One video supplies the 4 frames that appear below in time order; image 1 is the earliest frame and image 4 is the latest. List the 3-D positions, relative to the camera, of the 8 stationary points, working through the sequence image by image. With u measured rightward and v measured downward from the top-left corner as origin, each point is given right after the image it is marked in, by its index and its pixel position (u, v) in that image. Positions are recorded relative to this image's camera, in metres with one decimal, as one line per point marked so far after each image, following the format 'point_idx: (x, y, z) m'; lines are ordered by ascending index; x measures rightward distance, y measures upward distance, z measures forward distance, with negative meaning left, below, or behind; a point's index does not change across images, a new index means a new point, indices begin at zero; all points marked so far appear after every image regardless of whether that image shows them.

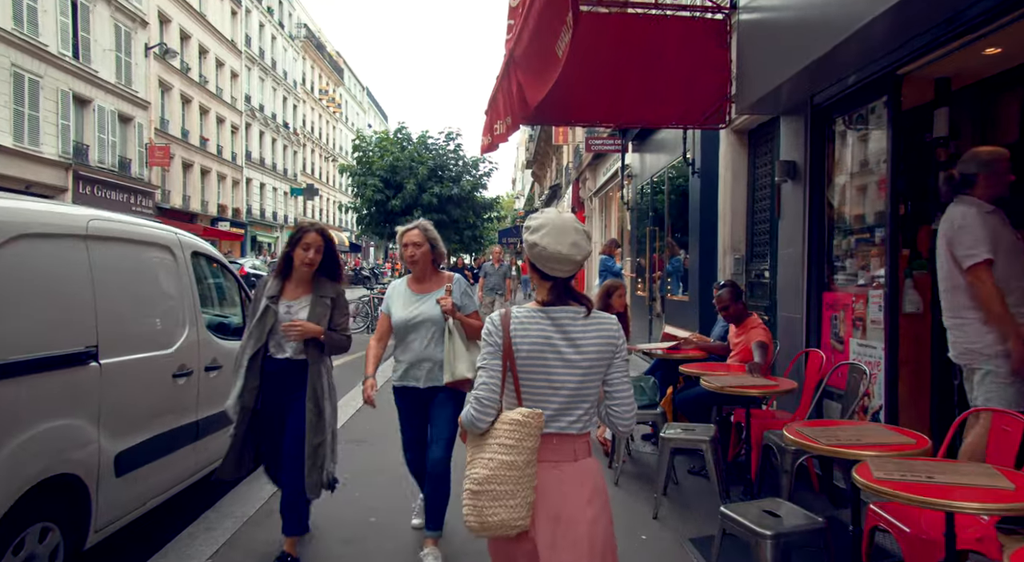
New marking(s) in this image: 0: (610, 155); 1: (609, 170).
0: (+2.1, +2.7, +14.9) m
1: (+2.1, +2.4, +15.0) m
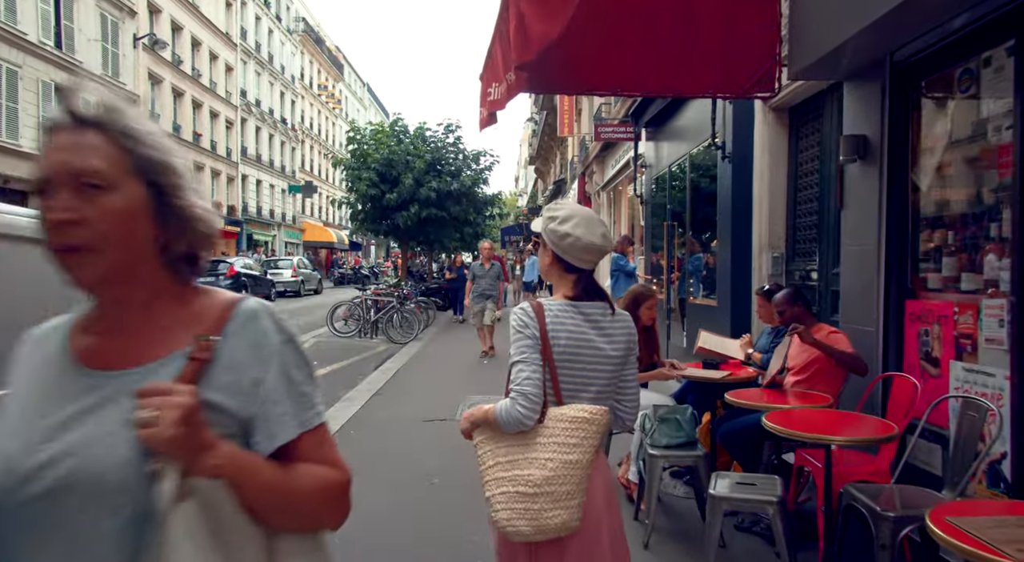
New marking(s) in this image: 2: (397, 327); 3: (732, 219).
0: (+2.2, +2.7, +13.8) m
1: (+2.2, +2.4, +14.0) m
2: (-2.4, -1.0, +14.5) m
3: (+2.2, +0.6, +7.0) m
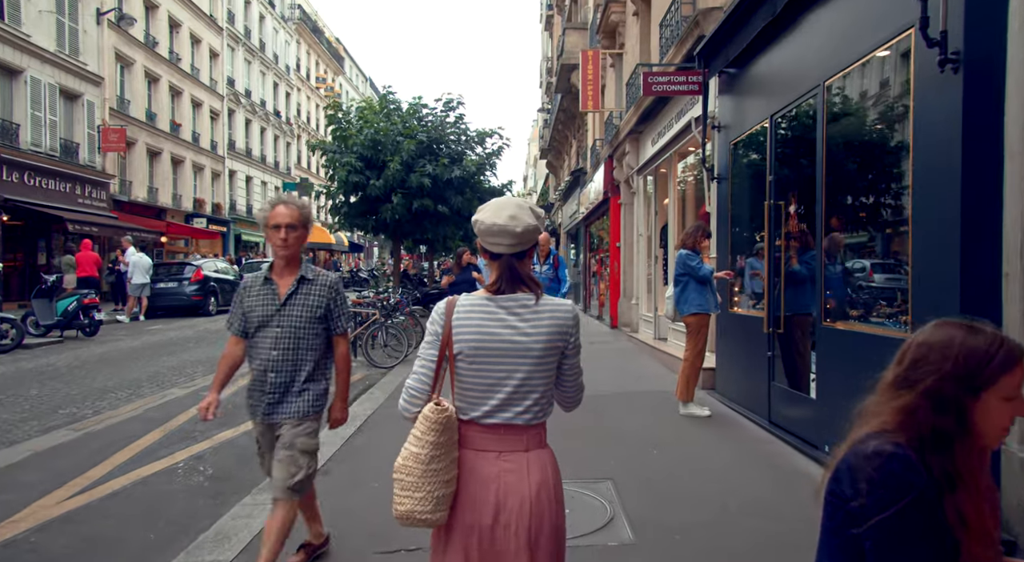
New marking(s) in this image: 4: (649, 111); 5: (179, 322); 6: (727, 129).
0: (+2.4, +2.6, +10.6) m
1: (+2.4, +2.3, +10.7) m
2: (-2.1, -1.1, +11.3) m
3: (+2.4, +0.5, +3.7) m
4: (+2.3, +2.9, +11.8) m
5: (-8.4, -1.0, +17.6) m
6: (+2.4, +1.7, +8.0) m
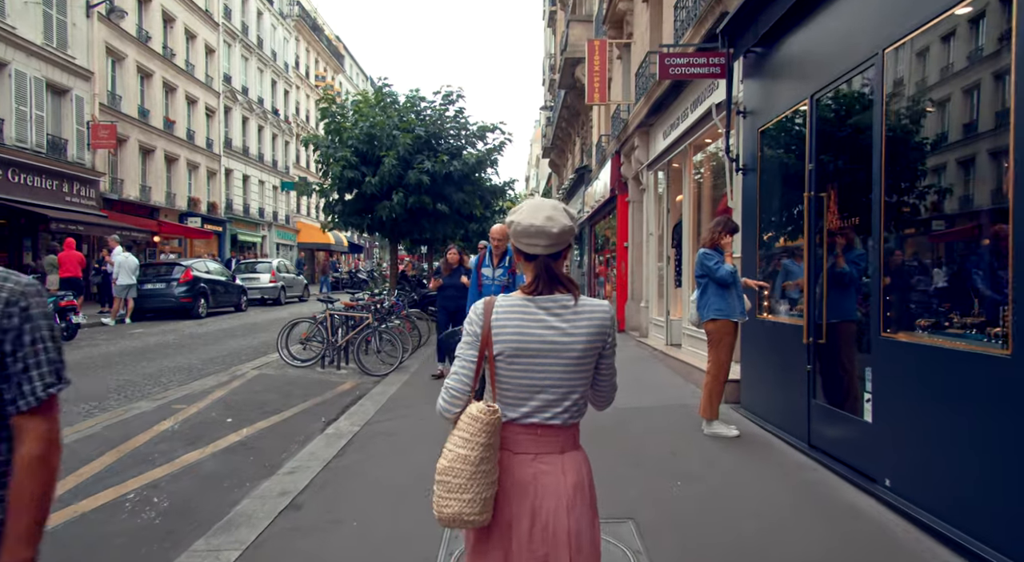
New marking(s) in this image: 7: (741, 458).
0: (+2.4, +2.6, +9.8) m
1: (+2.4, +2.3, +9.9) m
2: (-2.1, -1.1, +10.6) m
3: (+2.4, +0.5, +2.9) m
4: (+2.4, +2.8, +11.0) m
5: (-8.3, -1.0, +16.8) m
6: (+2.5, +1.7, +7.2) m
7: (+1.9, -1.4, +5.5) m
